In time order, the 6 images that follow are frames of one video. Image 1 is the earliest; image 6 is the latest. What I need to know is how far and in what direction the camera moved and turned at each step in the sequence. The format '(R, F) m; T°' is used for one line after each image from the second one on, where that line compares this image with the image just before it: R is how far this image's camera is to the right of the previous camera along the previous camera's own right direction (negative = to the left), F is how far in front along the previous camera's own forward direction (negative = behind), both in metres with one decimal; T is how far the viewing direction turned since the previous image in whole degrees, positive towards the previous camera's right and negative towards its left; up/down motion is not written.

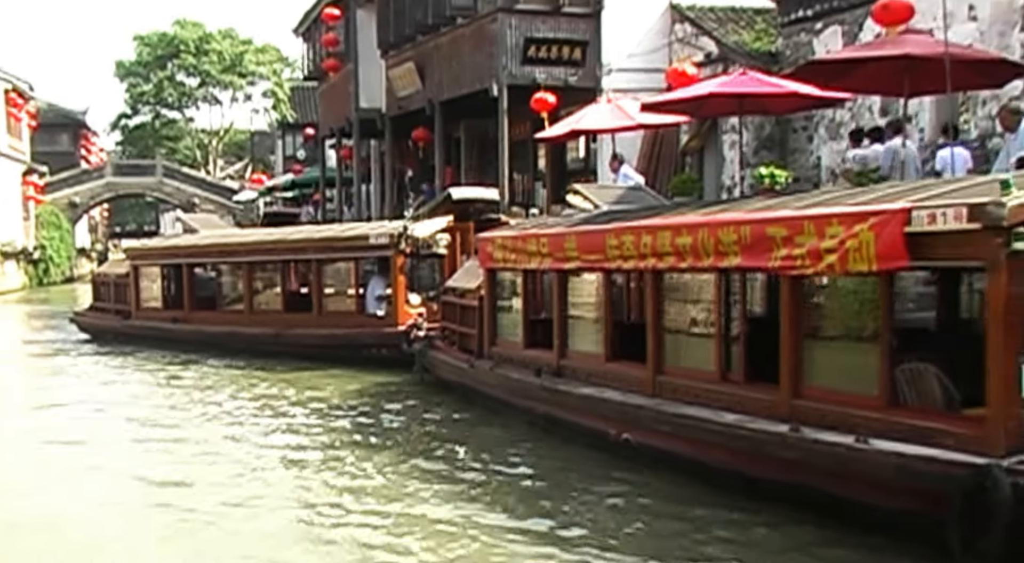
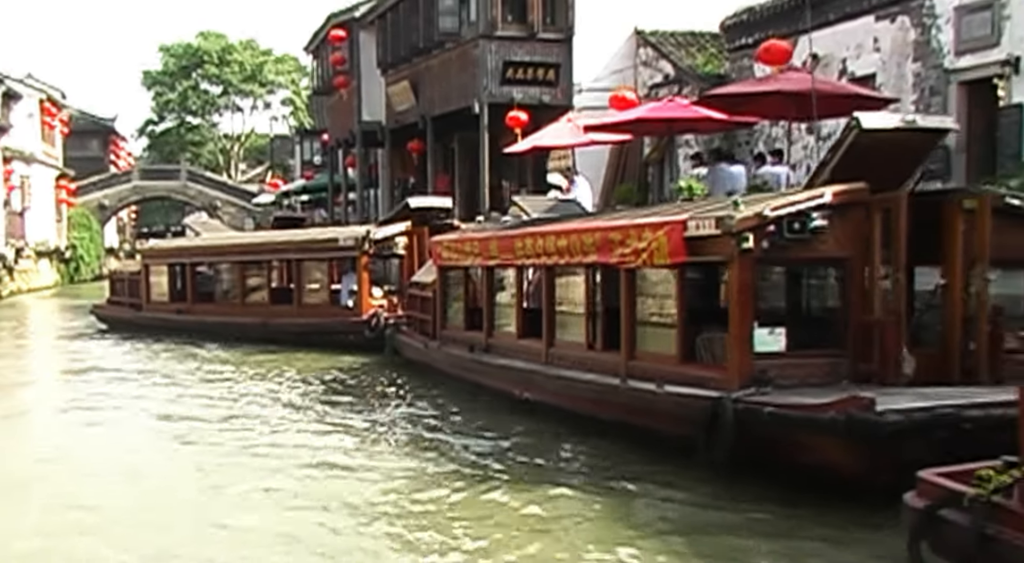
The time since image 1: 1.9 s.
(+0.9, -2.7) m; -1°
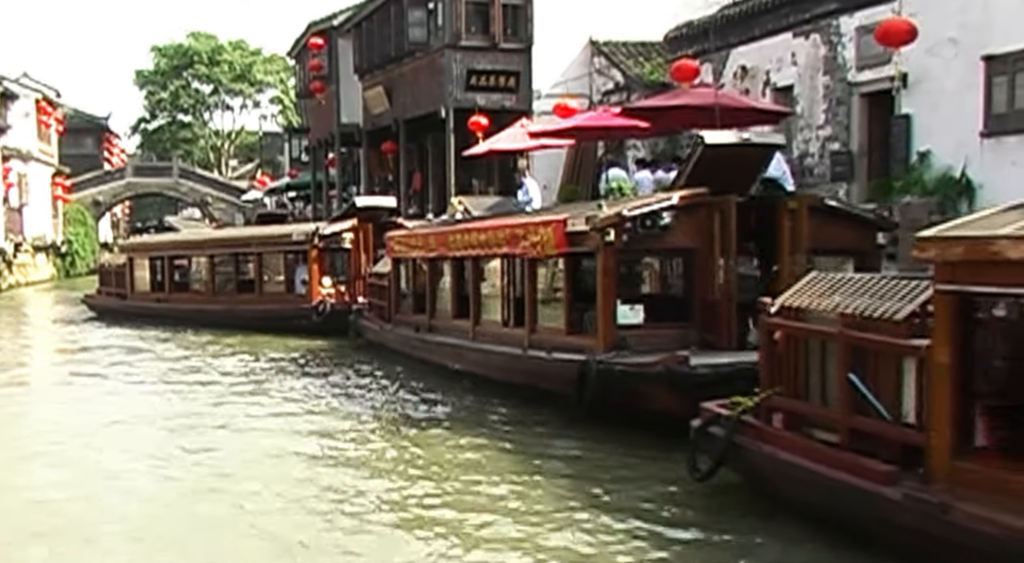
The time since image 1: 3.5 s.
(+0.6, -2.2) m; 0°
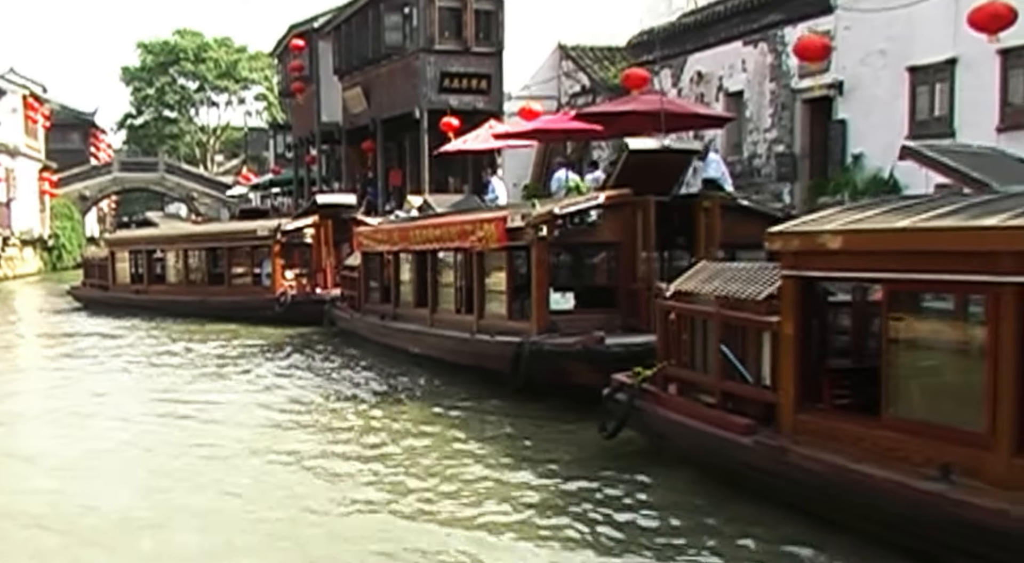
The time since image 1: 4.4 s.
(+0.4, -1.3) m; +1°
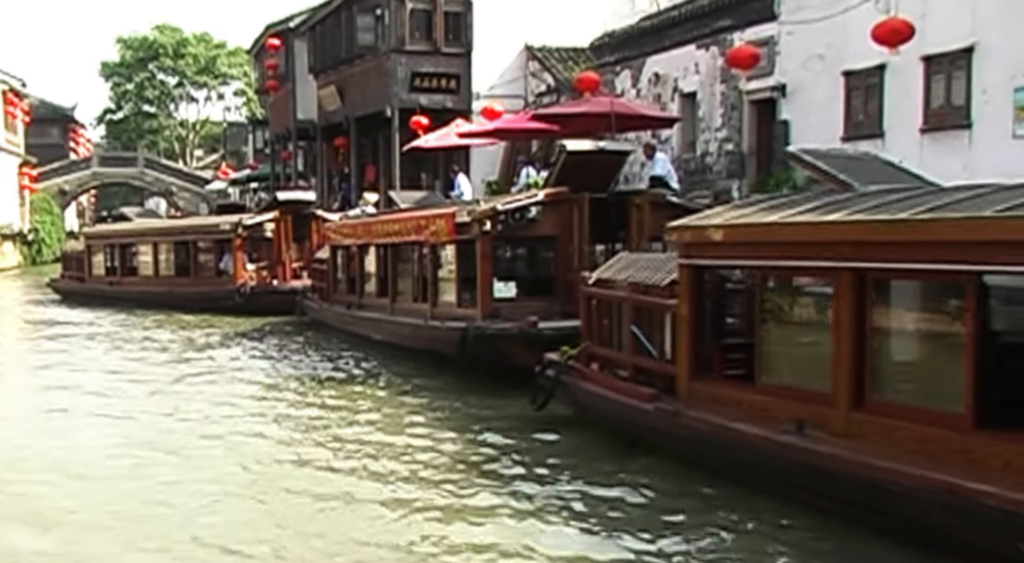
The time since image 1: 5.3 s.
(+0.3, -1.1) m; +1°
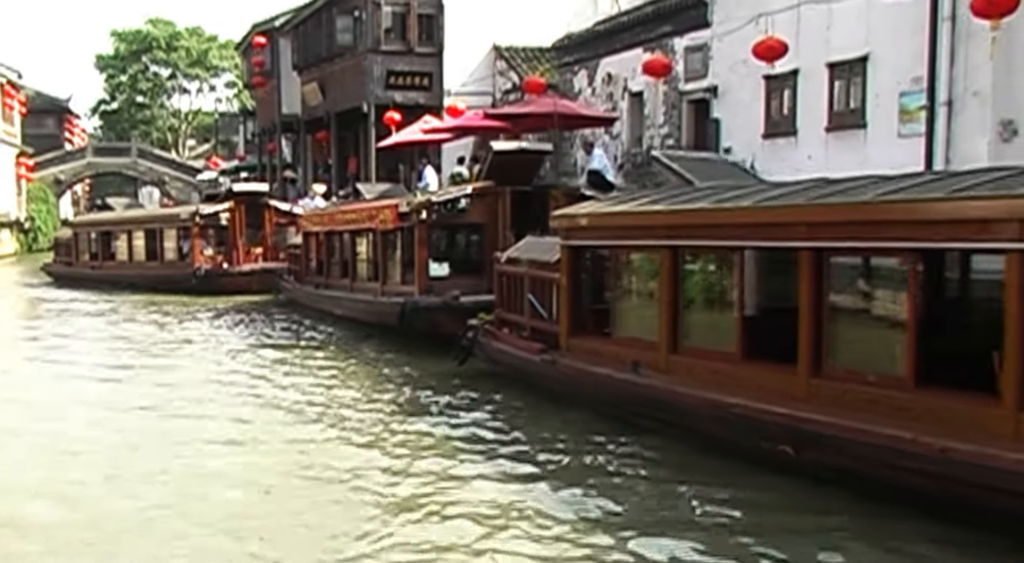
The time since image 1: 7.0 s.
(+0.7, -2.2) m; 0°
